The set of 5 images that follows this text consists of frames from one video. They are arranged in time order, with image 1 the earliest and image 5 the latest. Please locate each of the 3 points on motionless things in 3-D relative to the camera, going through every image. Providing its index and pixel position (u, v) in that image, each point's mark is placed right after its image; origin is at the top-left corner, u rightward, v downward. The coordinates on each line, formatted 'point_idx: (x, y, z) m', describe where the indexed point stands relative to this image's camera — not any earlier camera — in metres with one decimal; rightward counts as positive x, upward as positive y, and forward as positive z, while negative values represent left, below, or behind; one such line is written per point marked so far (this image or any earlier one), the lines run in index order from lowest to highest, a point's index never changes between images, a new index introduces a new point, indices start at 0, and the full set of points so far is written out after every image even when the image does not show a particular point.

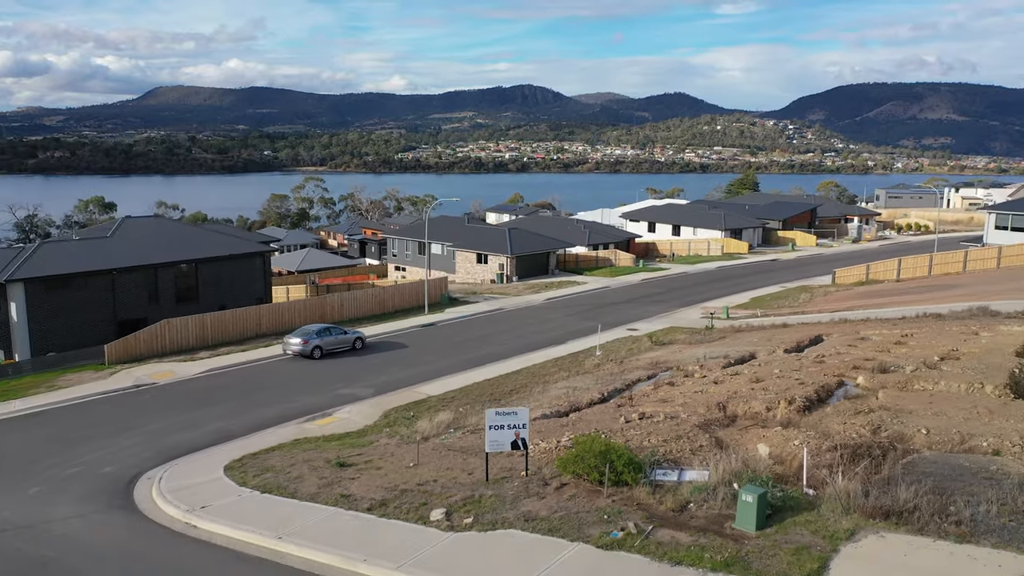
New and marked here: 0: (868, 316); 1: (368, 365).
0: (+3.7, -0.3, +8.6) m
1: (-1.4, -0.7, +7.9) m
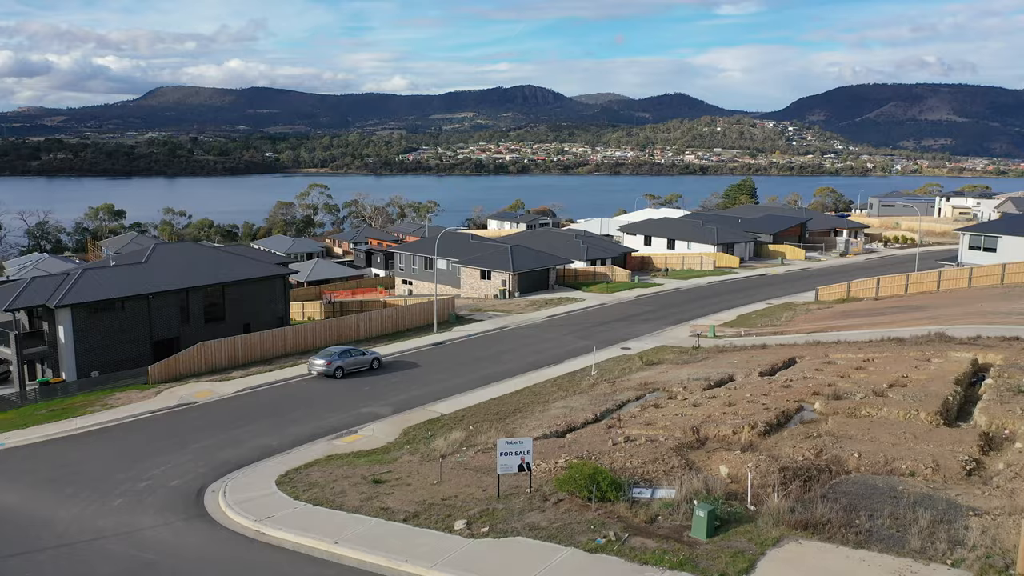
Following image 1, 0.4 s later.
0: (+3.7, -0.6, +9.5) m
1: (-1.3, -1.0, +8.8) m
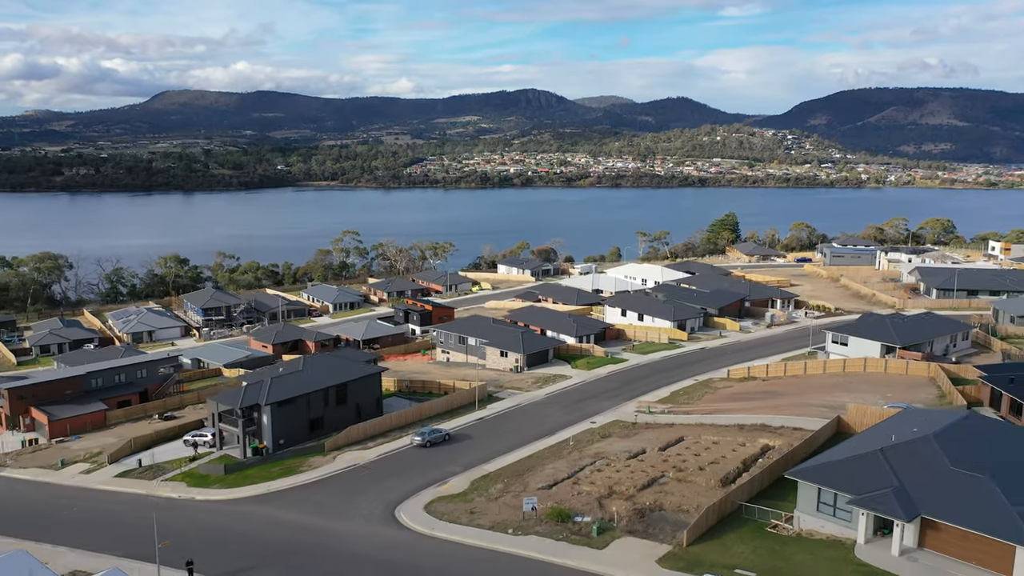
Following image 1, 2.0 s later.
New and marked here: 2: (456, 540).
0: (+4.0, -2.6, +16.3) m
1: (-1.1, -3.1, +15.6) m
2: (-0.7, -3.3, +11.0) m
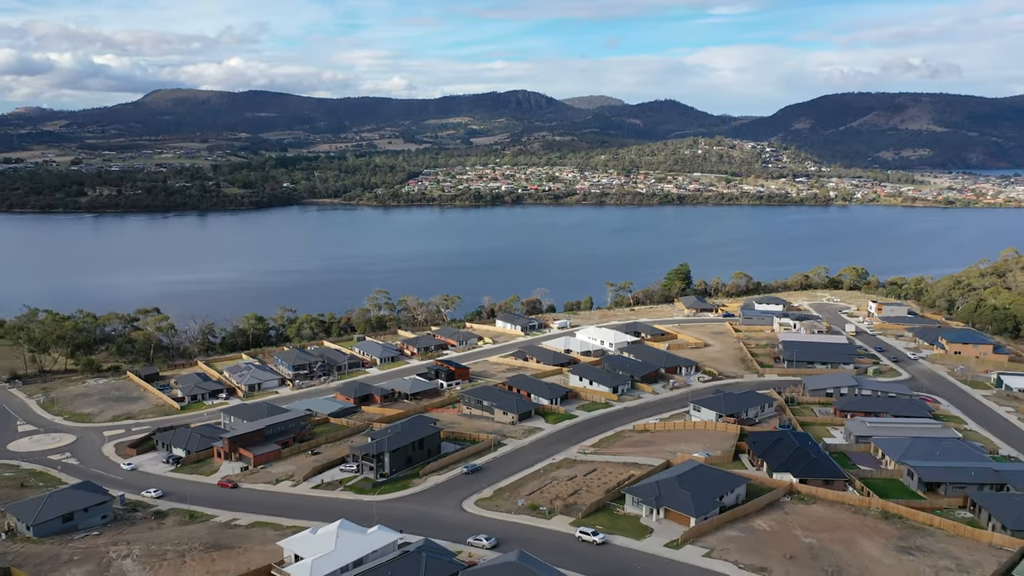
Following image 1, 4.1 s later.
0: (+4.0, -6.7, +32.1) m
1: (-1.1, -7.1, +31.4) m
2: (-0.7, -7.3, +26.8) m
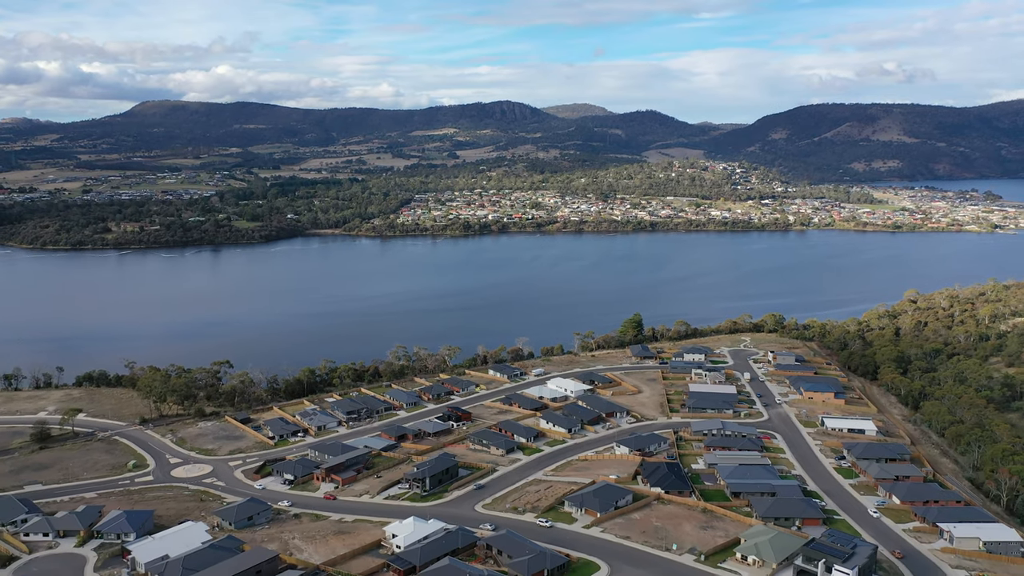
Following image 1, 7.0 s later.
0: (+3.3, -12.4, +53.7) m
1: (-1.7, -12.9, +52.9) m
2: (-1.2, -13.1, +48.3) m
